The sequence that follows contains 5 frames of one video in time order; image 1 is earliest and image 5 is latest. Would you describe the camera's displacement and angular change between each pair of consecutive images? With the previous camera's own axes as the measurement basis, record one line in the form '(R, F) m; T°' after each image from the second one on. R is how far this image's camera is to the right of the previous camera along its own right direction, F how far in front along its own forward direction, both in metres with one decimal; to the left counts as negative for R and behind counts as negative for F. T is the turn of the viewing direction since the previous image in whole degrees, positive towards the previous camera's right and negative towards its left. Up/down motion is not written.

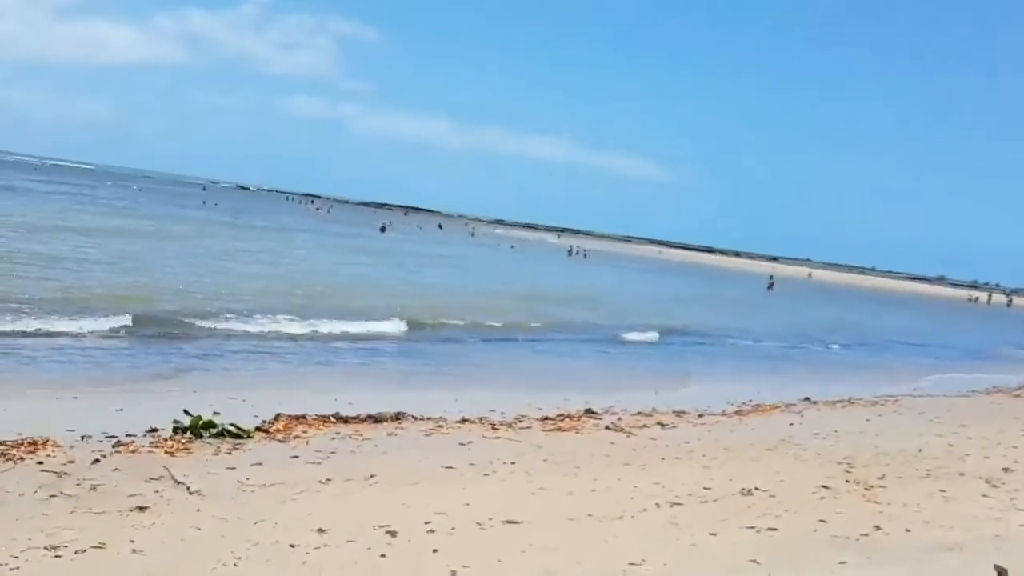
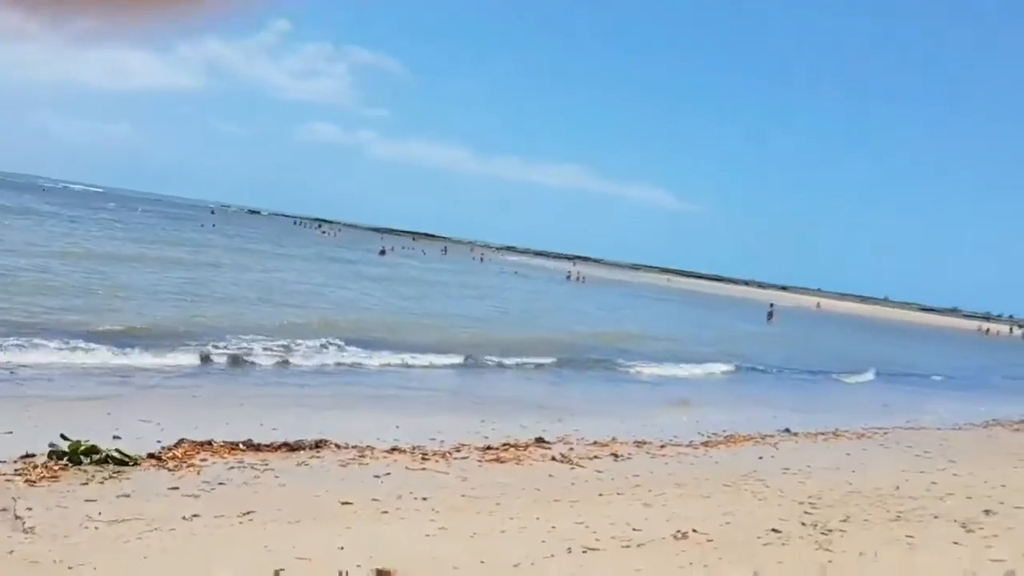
(+0.7, +0.9) m; -1°
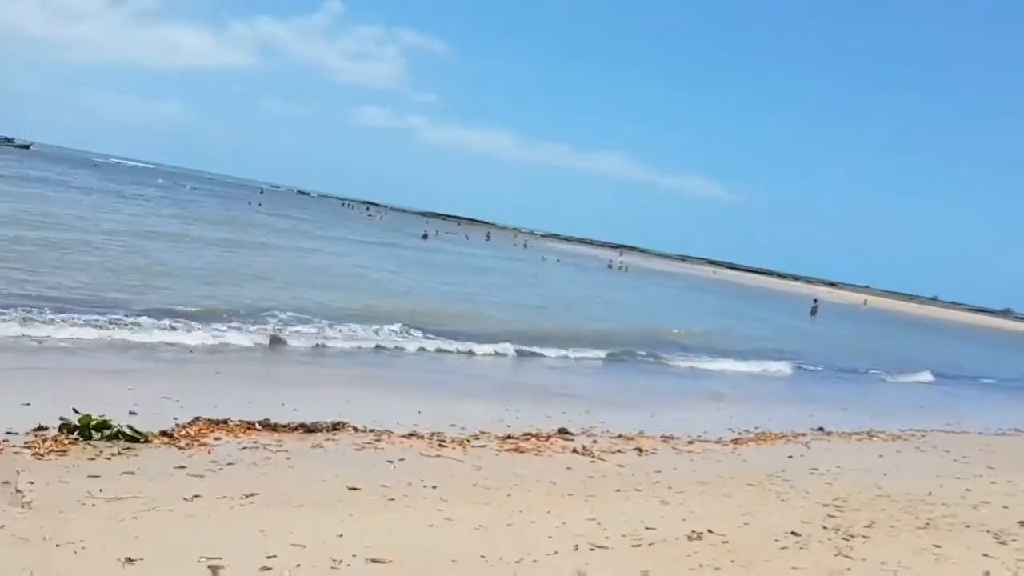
(+0.2, +0.2) m; -2°
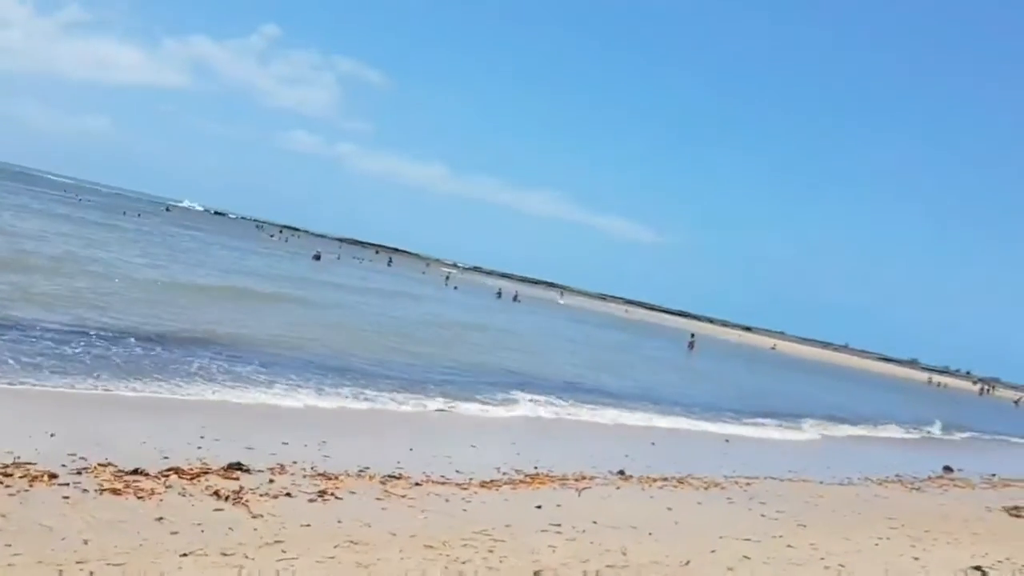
(+2.2, +2.5) m; +4°
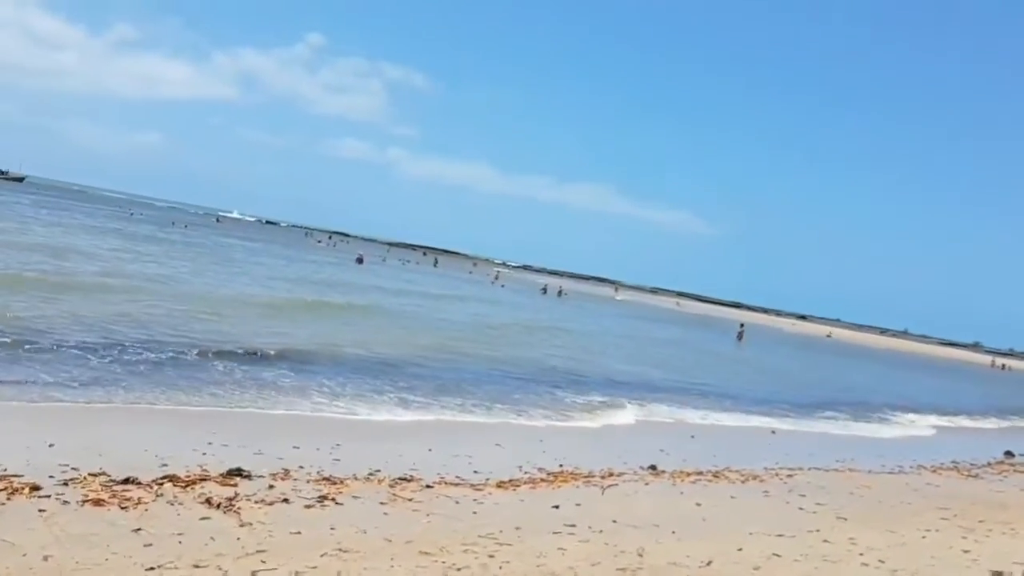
(+0.4, +0.5) m; -3°
